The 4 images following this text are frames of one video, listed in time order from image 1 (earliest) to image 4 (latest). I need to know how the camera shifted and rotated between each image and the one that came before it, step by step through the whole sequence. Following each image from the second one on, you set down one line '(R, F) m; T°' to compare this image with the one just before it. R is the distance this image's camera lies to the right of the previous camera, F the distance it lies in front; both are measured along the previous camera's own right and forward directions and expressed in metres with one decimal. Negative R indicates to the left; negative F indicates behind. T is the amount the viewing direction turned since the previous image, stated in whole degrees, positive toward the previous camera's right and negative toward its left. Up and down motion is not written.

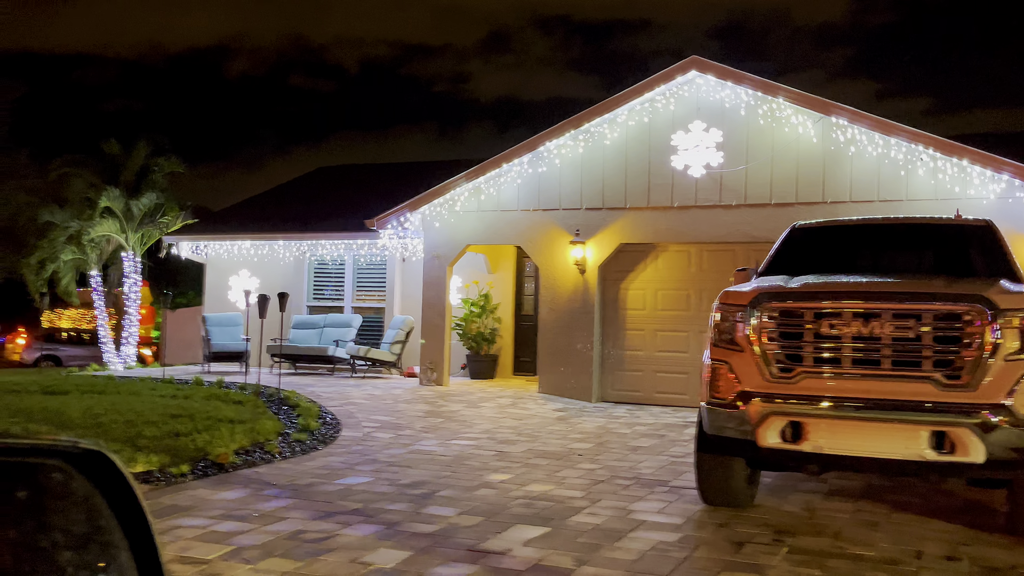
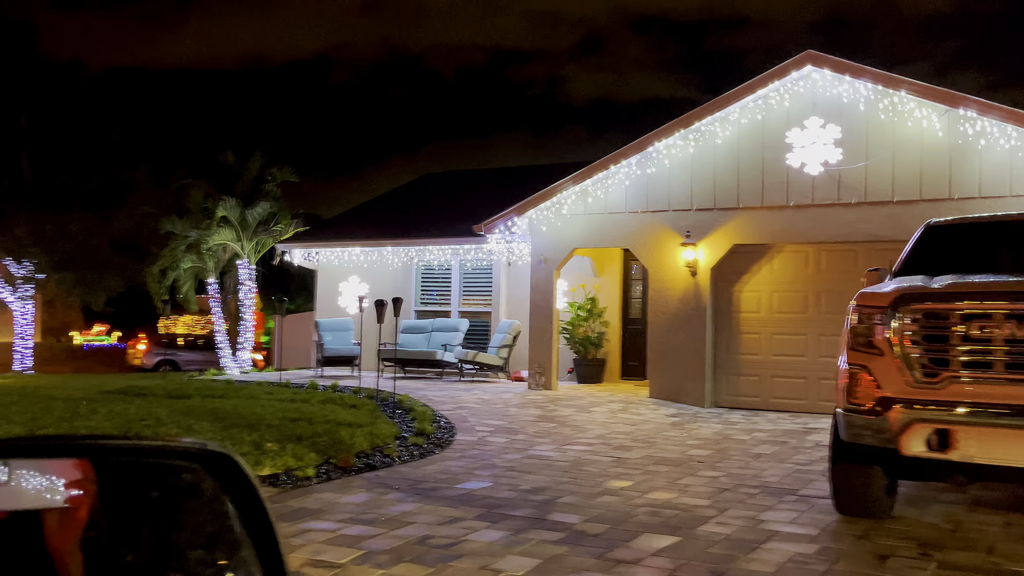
(-0.3, +0.1) m; -6°
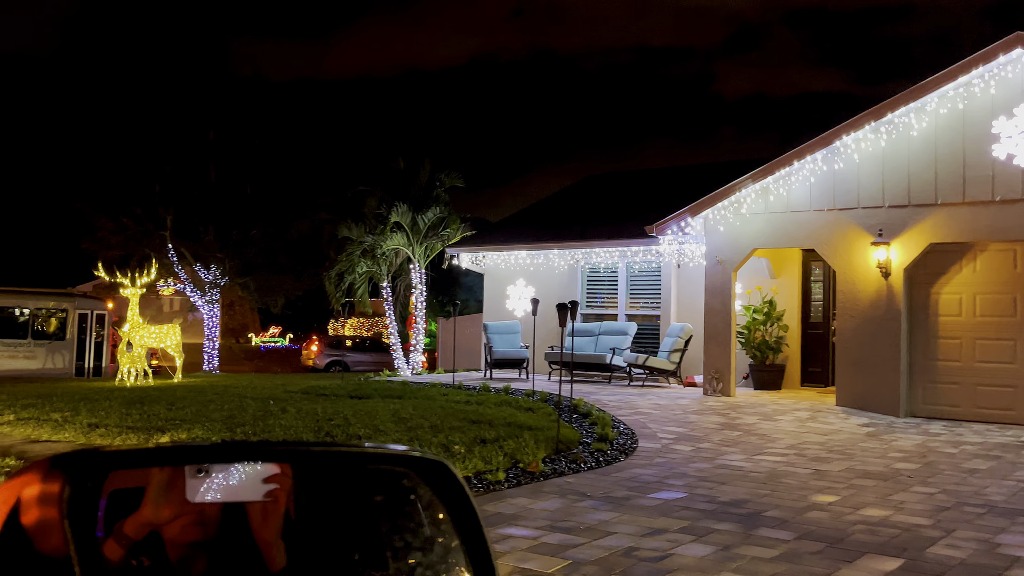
(-0.6, +0.2) m; -9°
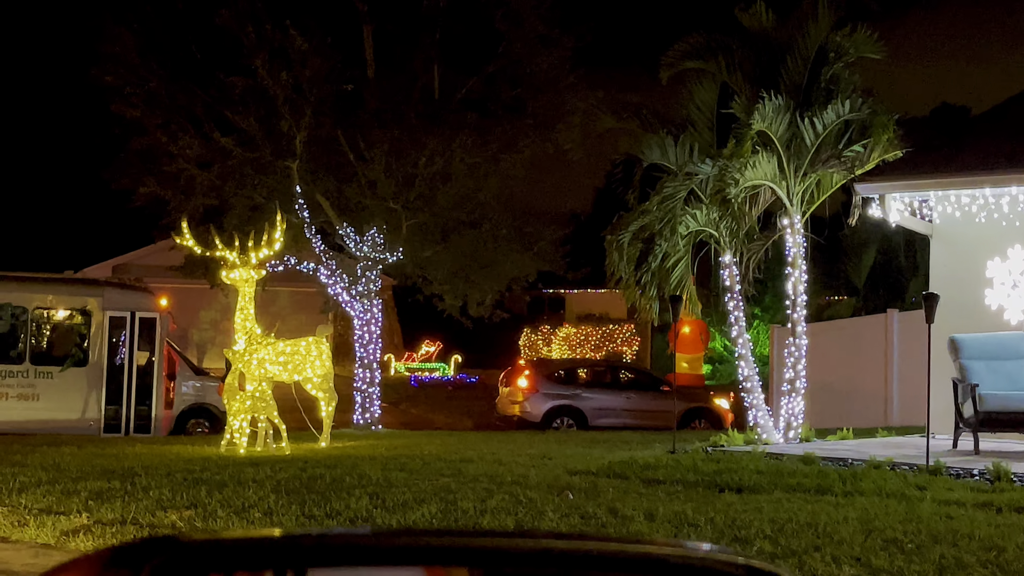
(-5.0, +9.9) m; -1°
